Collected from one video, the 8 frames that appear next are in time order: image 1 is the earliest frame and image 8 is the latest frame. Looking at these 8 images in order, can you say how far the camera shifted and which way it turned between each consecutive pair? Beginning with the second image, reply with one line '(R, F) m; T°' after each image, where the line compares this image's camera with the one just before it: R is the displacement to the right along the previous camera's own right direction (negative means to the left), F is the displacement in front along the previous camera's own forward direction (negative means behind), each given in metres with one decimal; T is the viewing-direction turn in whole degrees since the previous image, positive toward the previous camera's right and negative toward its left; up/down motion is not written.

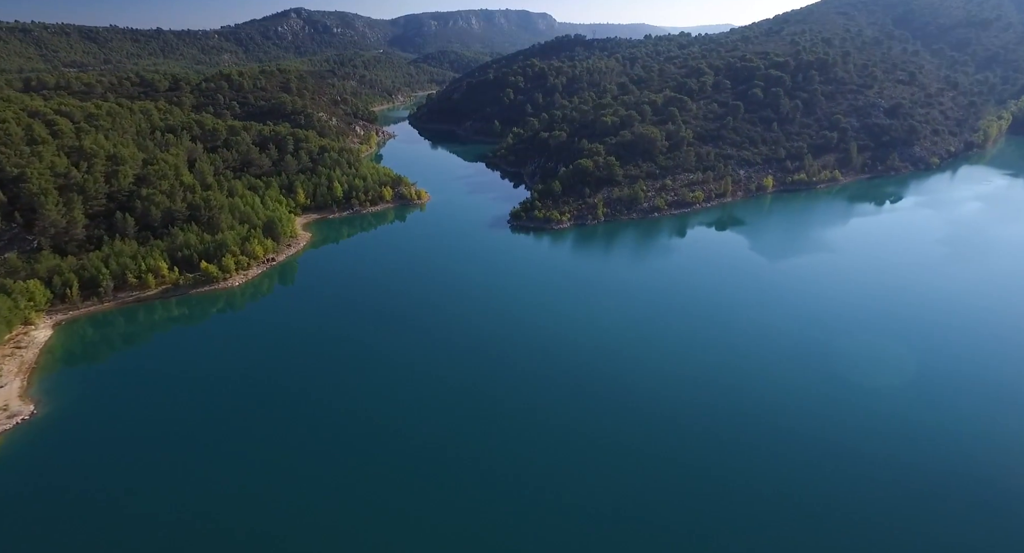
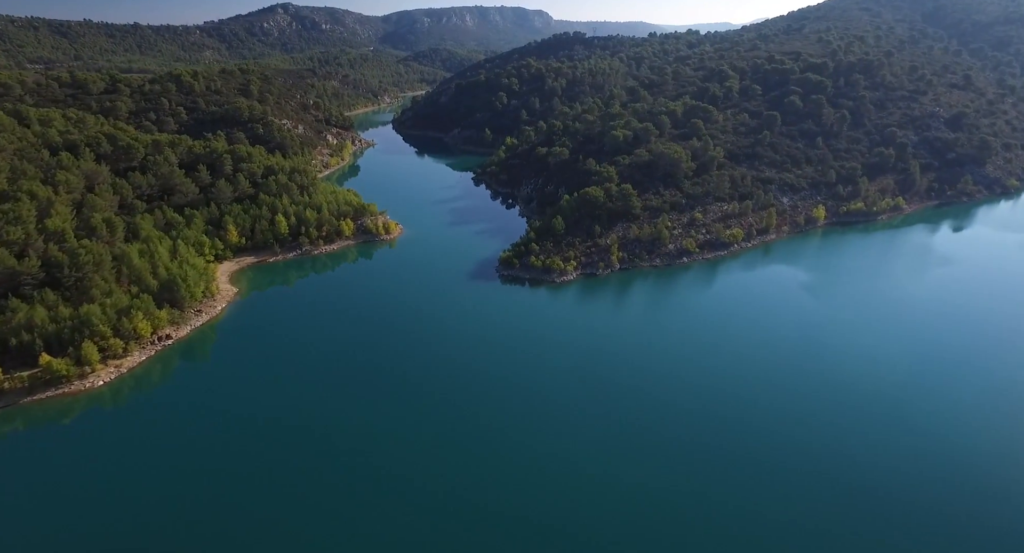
(+0.7, +14.5) m; 0°
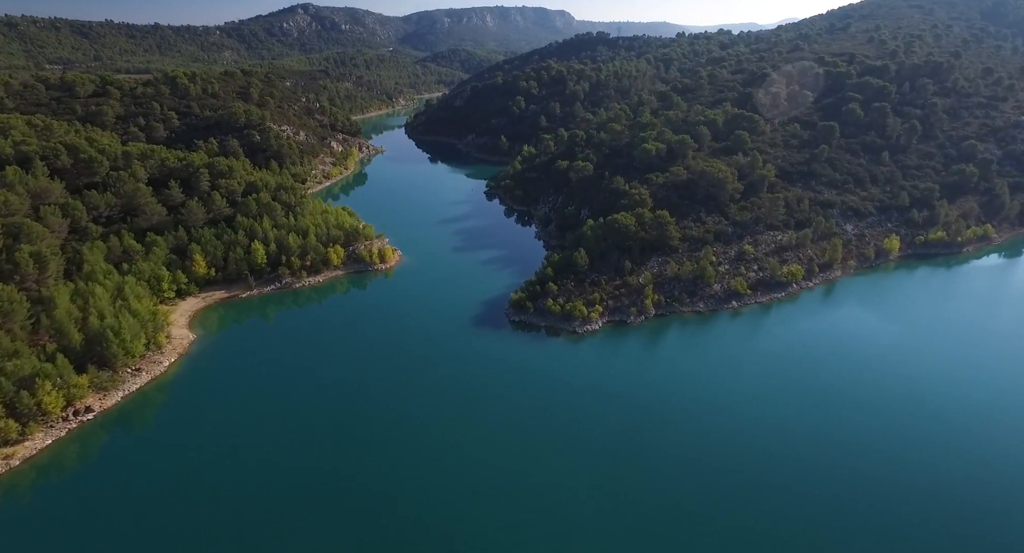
(+0.5, +8.5) m; -2°
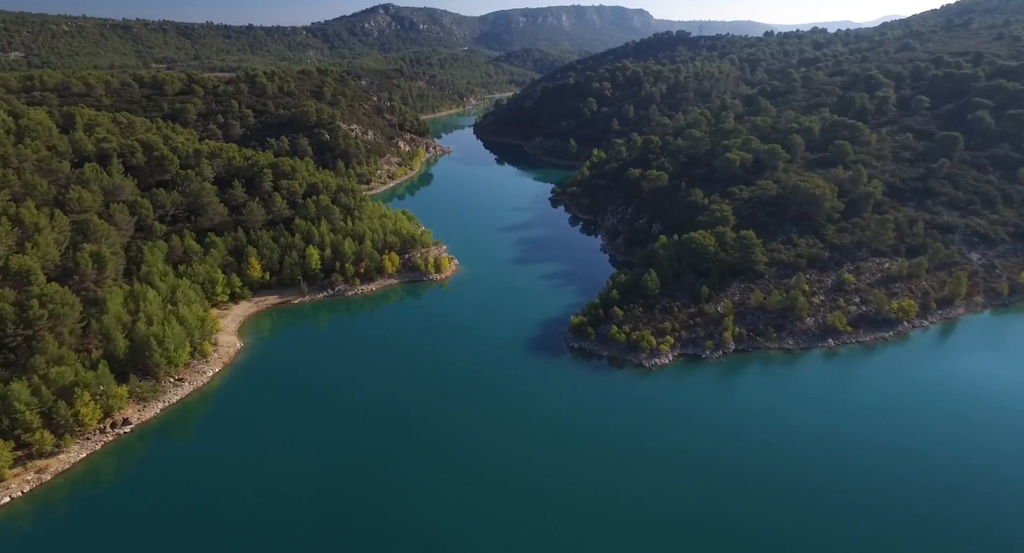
(+0.1, +3.5) m; -6°
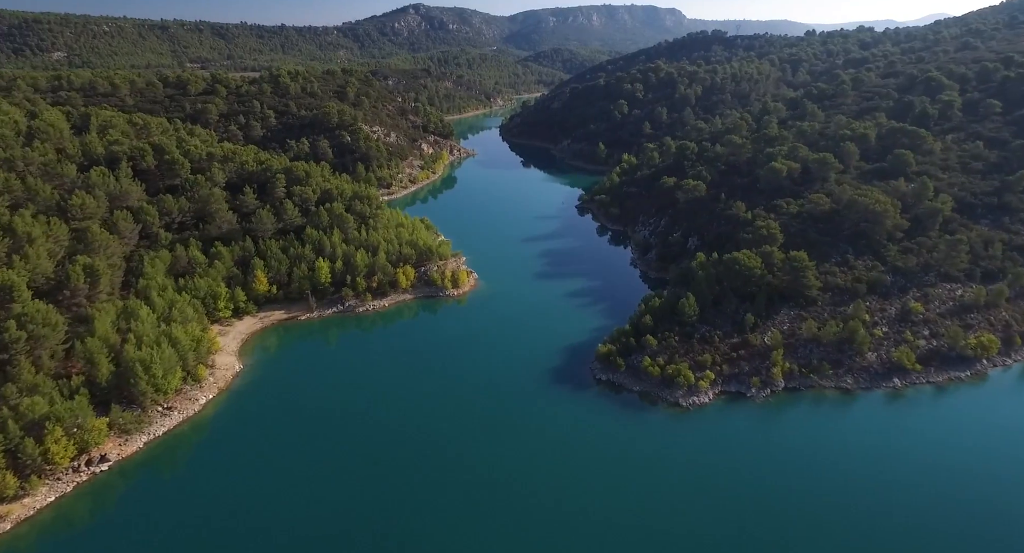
(+0.2, +3.6) m; -3°
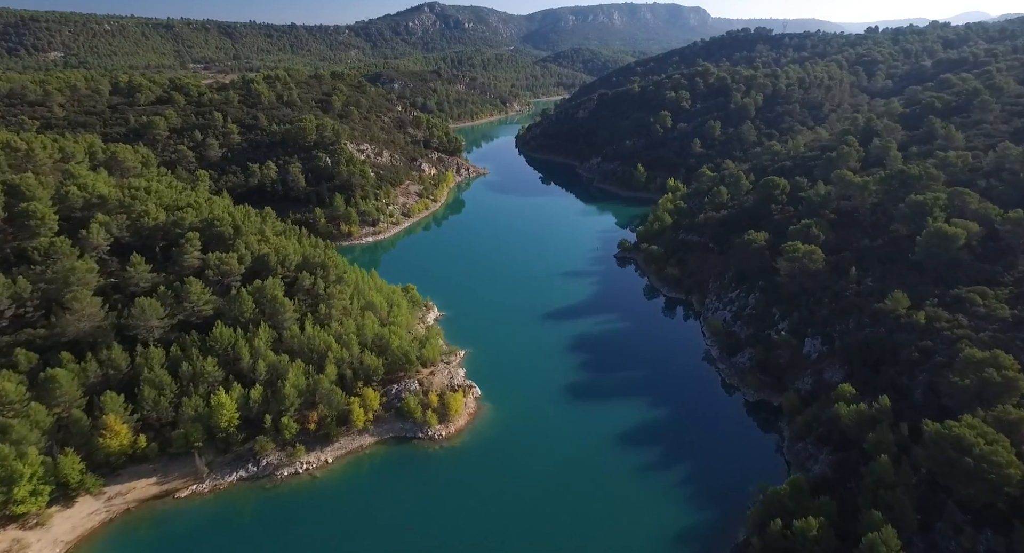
(-0.4, +17.6) m; -1°
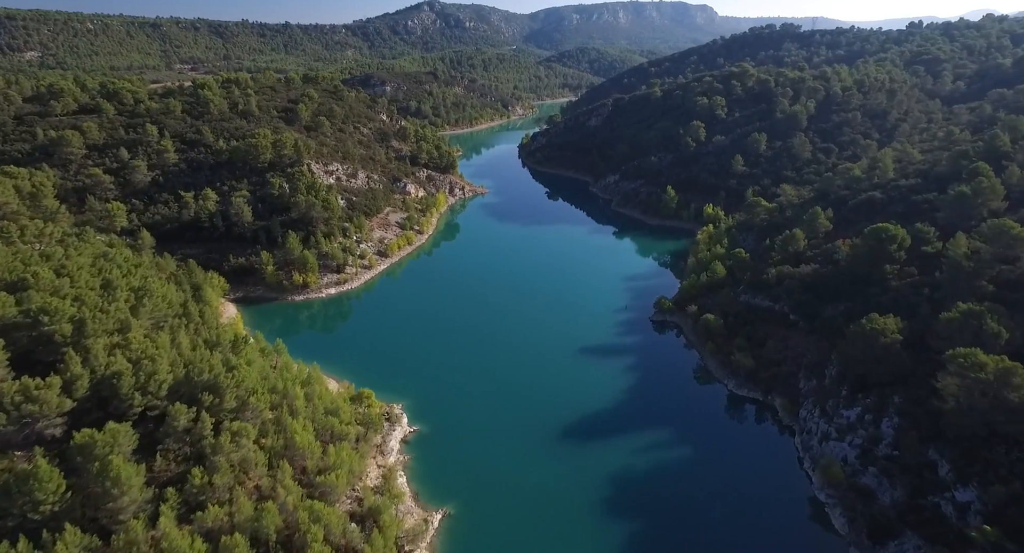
(-0.1, +14.0) m; 0°
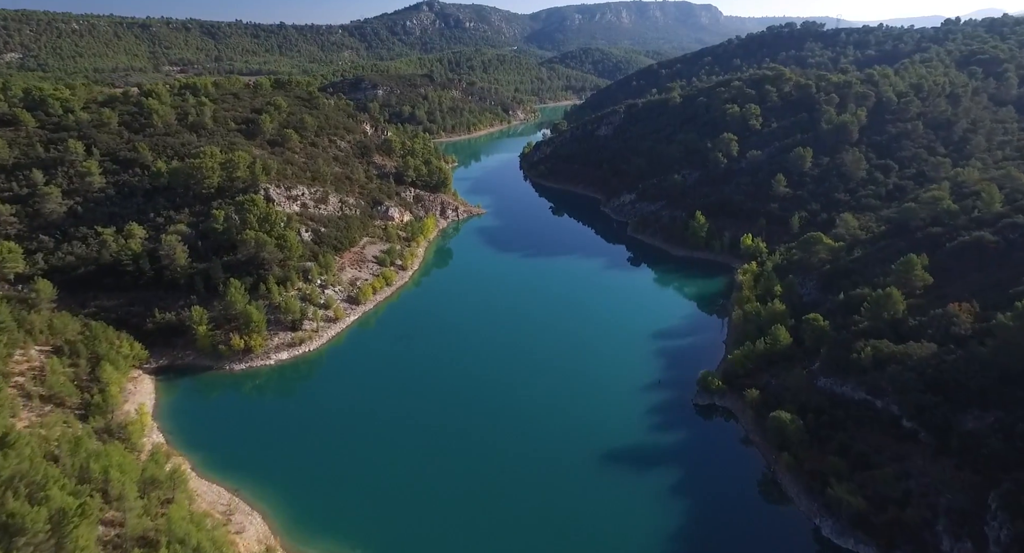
(+0.1, +10.4) m; 0°
